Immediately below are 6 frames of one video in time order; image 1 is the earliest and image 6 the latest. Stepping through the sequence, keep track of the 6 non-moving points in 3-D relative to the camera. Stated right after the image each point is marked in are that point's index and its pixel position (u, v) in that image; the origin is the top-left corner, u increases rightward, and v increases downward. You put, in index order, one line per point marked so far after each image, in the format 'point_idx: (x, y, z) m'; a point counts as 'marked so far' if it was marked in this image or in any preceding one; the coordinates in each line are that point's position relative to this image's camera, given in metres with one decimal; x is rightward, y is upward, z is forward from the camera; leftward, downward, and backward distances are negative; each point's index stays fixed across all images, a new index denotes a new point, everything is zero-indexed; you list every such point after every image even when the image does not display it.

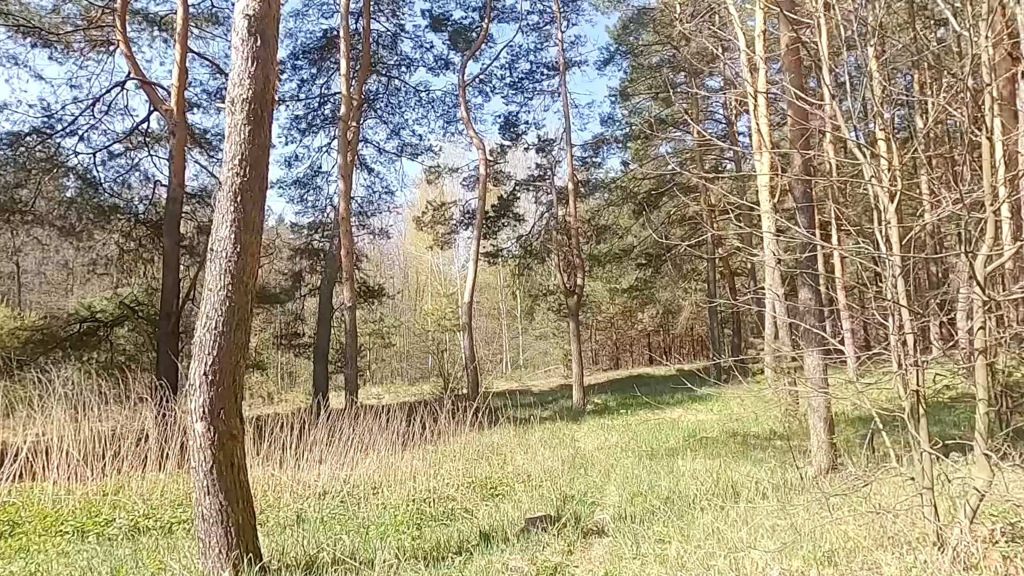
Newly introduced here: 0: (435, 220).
0: (-1.9, +1.7, +15.1) m
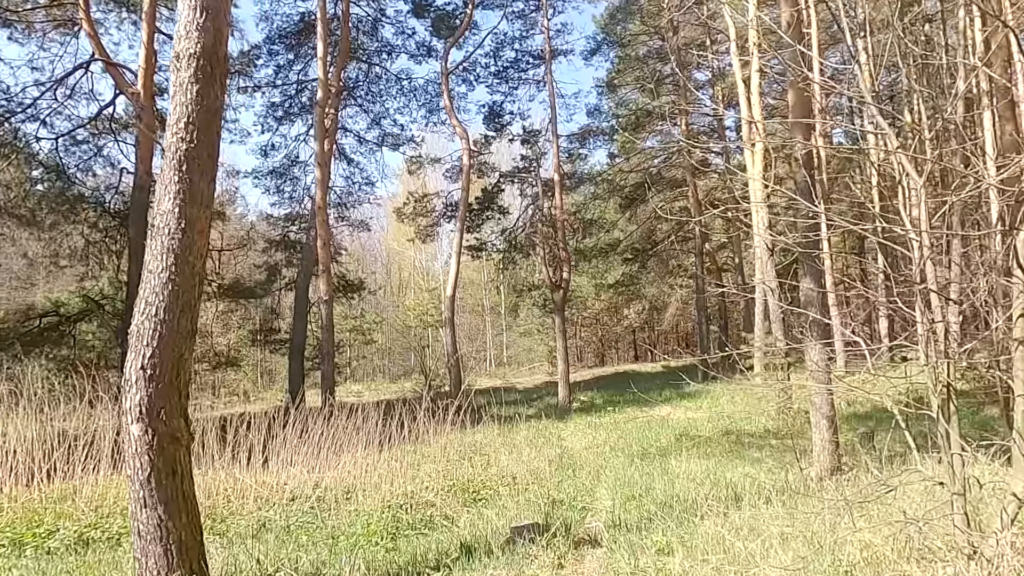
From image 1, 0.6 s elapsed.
0: (-2.2, +1.8, +14.6) m
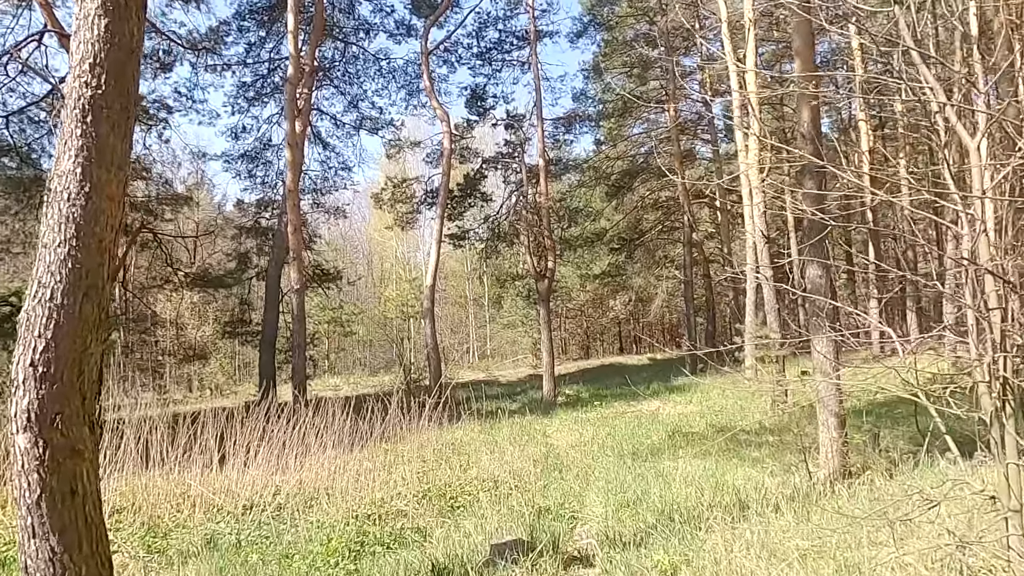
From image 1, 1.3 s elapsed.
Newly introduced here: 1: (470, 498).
0: (-2.6, +2.0, +14.0) m
1: (-0.3, -1.7, +5.1) m
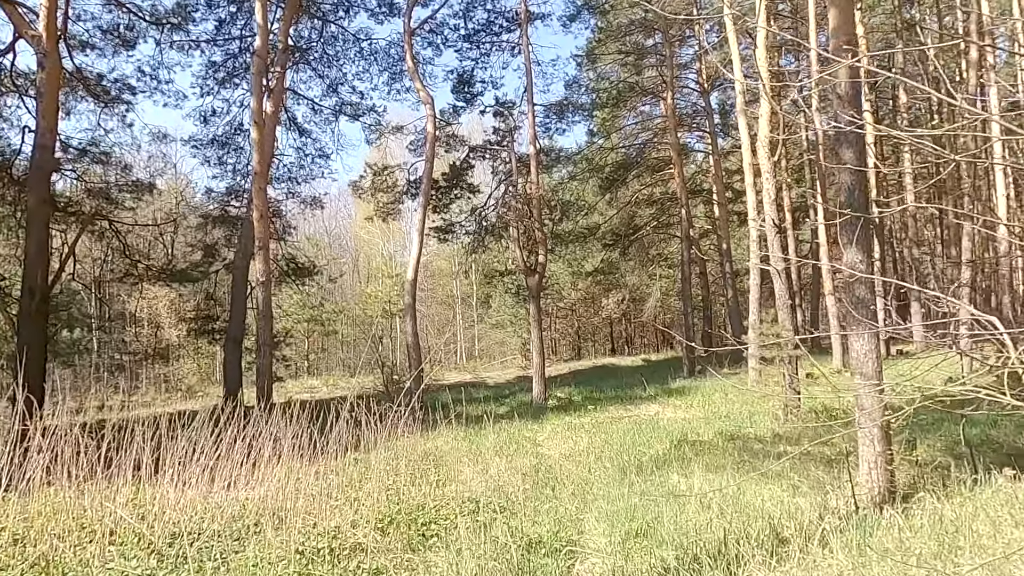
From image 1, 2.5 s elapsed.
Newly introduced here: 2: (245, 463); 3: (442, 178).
0: (-2.9, +2.1, +13.2) m
1: (-0.5, -1.6, +4.3) m
2: (-2.4, -1.5, +5.4) m
3: (-1.6, +2.5, +14.3) m
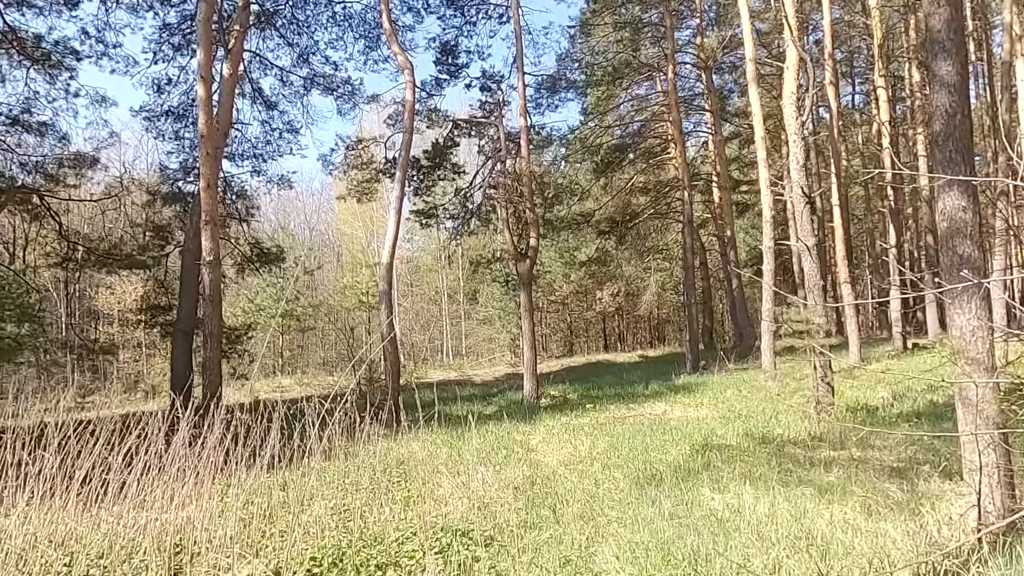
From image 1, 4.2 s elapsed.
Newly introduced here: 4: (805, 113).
0: (-3.1, +2.4, +11.9) m
1: (-0.5, -1.4, +3.1) m
2: (-2.4, -1.3, +4.2) m
3: (-1.9, +2.8, +13.1) m
4: (+3.8, +2.3, +8.1) m
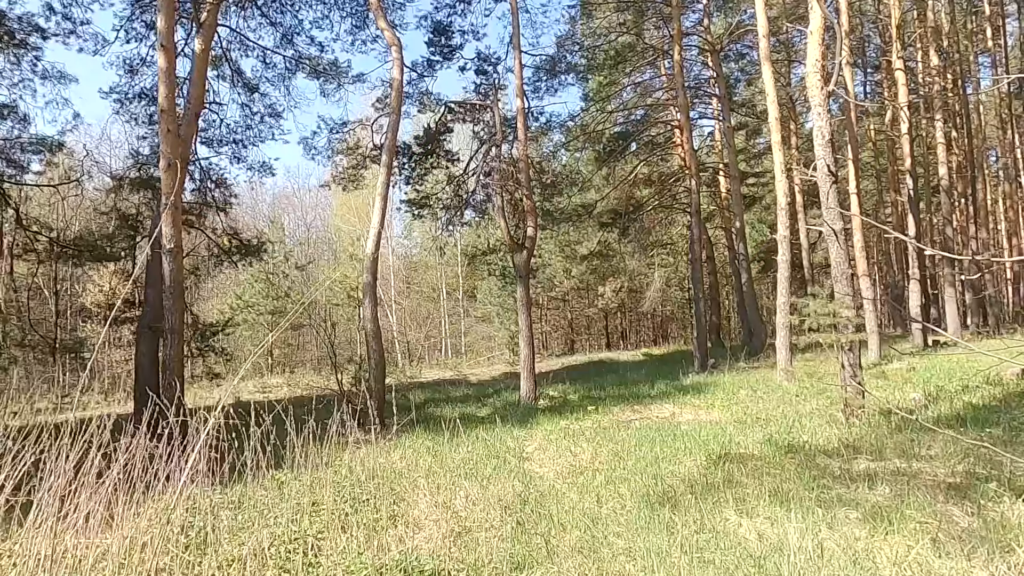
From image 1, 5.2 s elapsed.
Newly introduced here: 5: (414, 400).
0: (-3.2, +2.5, +11.2) m
1: (-0.6, -1.3, +2.4) m
2: (-2.5, -1.2, +3.5) m
3: (-1.9, +2.9, +12.4) m
4: (+3.7, +2.4, +7.3) m
5: (-1.7, -1.9, +10.6) m
